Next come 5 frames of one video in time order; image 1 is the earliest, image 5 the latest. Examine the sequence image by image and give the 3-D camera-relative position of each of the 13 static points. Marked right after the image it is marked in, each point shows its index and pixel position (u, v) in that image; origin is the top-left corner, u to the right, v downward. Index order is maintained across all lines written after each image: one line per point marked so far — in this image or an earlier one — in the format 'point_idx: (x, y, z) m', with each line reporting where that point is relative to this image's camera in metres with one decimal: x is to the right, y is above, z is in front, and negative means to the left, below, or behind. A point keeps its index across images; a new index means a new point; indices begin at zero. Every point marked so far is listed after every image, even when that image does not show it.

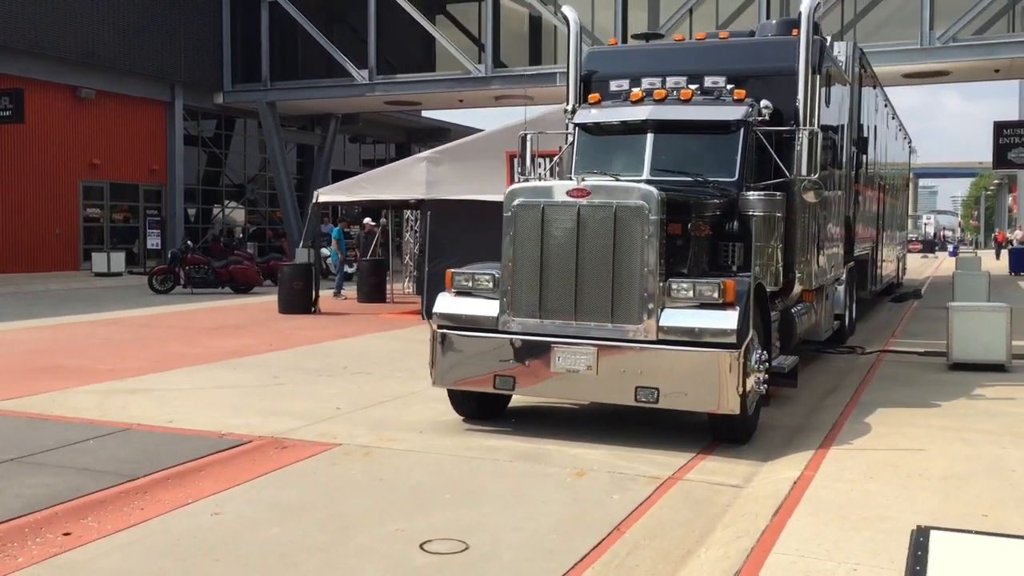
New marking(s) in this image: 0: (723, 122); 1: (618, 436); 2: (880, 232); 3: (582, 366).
0: (+1.7, +1.3, +8.5) m
1: (+0.7, -1.0, +7.2) m
2: (+6.5, +1.0, +19.0) m
3: (+0.5, -0.5, +6.9) m
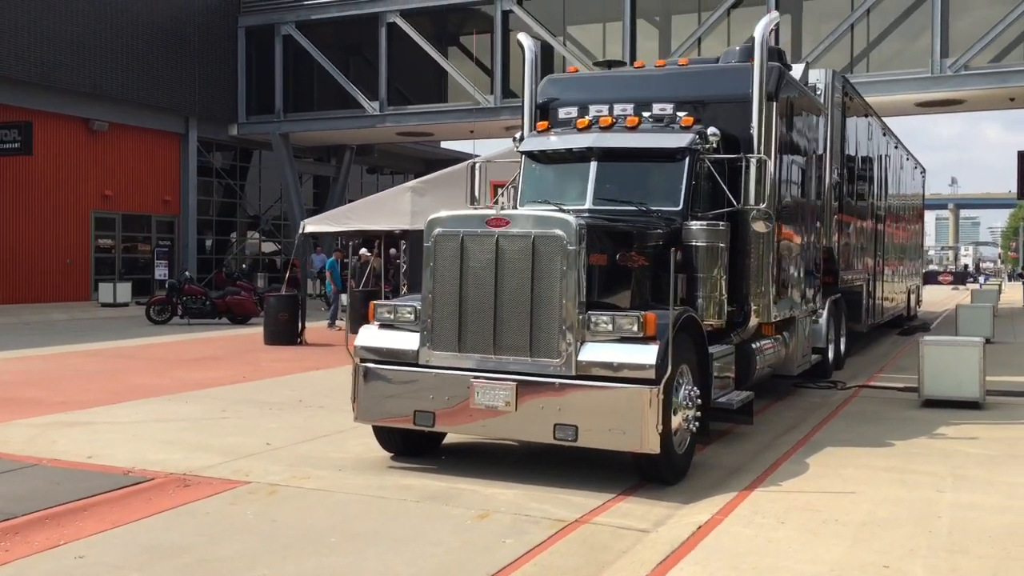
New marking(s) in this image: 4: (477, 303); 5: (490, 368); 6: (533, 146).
0: (+1.2, +1.1, +8.2) m
1: (+0.2, -1.2, +6.9) m
2: (+6.4, +0.4, +18.6) m
3: (-0.1, -0.7, +6.6) m
4: (-0.2, -0.1, +6.8) m
5: (-0.1, -0.5, +6.8) m
6: (+0.2, +1.2, +8.7) m
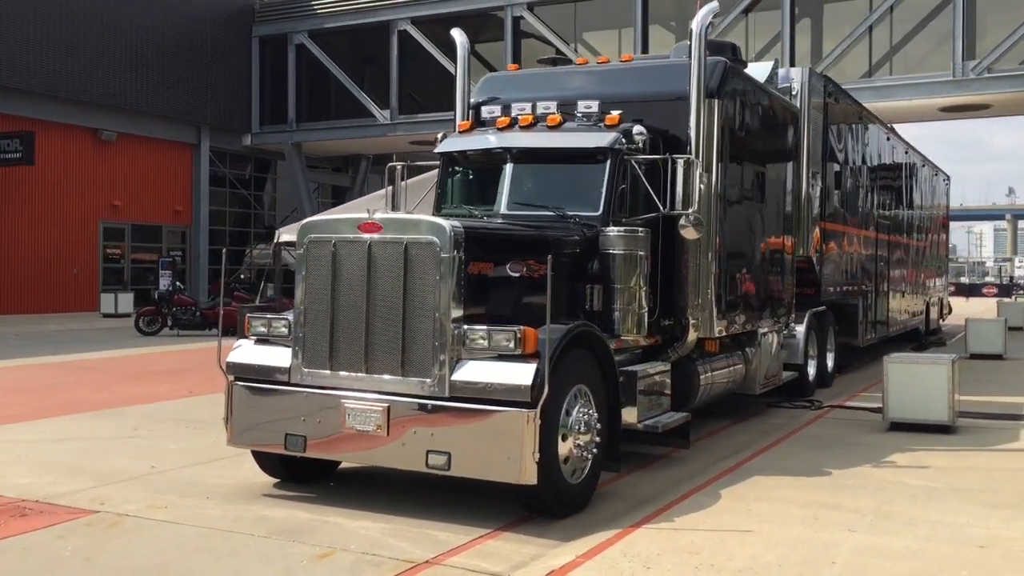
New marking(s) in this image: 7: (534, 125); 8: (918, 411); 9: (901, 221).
0: (+0.5, +1.0, +7.6) m
1: (-0.5, -1.3, +6.3) m
2: (+6.2, +0.2, +17.7) m
3: (-0.8, -0.8, +6.0) m
4: (-0.9, -0.2, +6.2) m
5: (-0.9, -0.6, +6.2) m
6: (-0.5, +1.1, +8.1) m
7: (+0.2, +1.2, +7.9) m
8: (+3.3, -1.0, +8.8) m
9: (+6.8, +1.2, +18.8) m
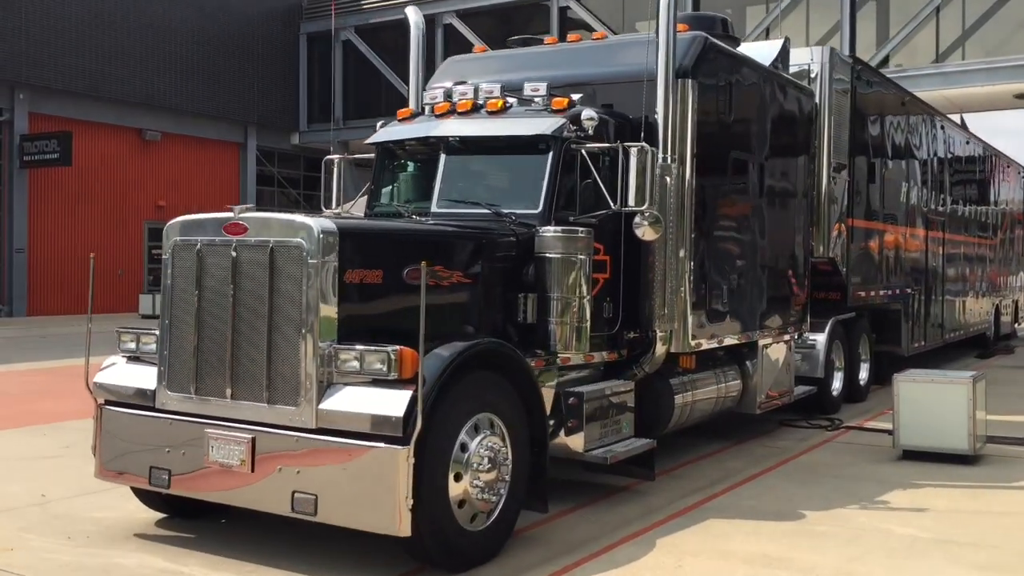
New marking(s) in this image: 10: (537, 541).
0: (+0.1, +0.9, +6.6) m
1: (-1.0, -1.3, +5.4) m
2: (+6.6, +0.2, +16.2) m
3: (-1.3, -0.8, +5.2) m
4: (-1.5, -0.2, +5.3) m
5: (-1.4, -0.6, +5.3) m
6: (-0.9, +1.0, +7.2) m
7: (-0.2, +1.2, +7.0) m
8: (+3.0, -1.1, +7.6) m
9: (+7.3, +1.2, +17.3) m
10: (+0.2, -1.4, +5.7) m
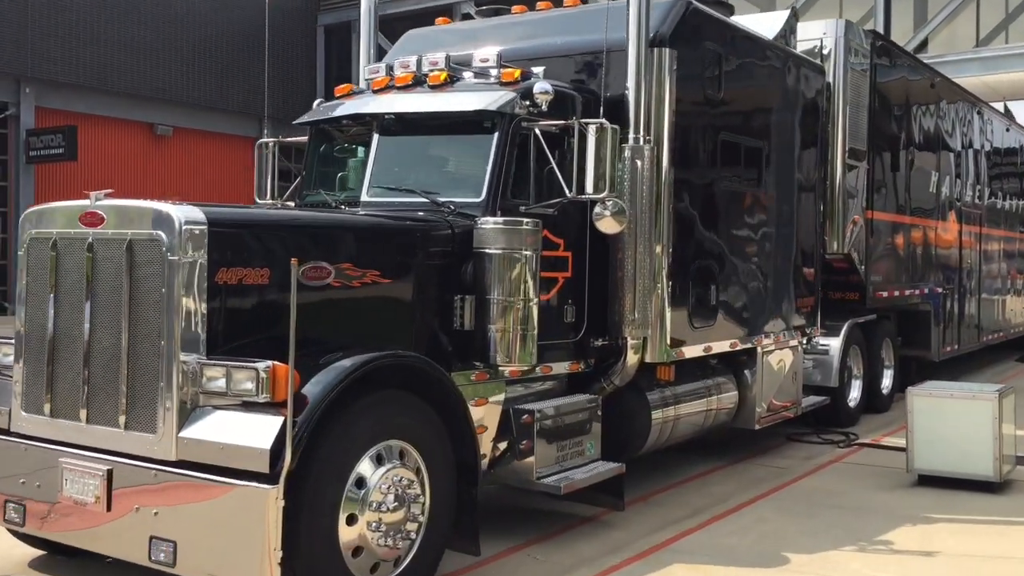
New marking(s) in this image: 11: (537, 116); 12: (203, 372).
0: (-0.2, +0.9, +5.7) m
1: (-1.4, -1.3, +4.6) m
2: (+6.6, +0.2, +15.1) m
3: (-1.7, -0.8, +4.3) m
4: (-1.8, -0.2, +4.5) m
5: (-1.8, -0.6, +4.5) m
6: (-1.1, +1.0, +6.3) m
7: (-0.5, +1.1, +6.1) m
8: (+2.7, -1.1, +6.6) m
9: (+7.4, +1.2, +16.2) m
10: (-0.2, -1.4, +4.8) m
11: (+0.1, +0.9, +5.8) m
12: (-1.2, -0.3, +4.1) m
